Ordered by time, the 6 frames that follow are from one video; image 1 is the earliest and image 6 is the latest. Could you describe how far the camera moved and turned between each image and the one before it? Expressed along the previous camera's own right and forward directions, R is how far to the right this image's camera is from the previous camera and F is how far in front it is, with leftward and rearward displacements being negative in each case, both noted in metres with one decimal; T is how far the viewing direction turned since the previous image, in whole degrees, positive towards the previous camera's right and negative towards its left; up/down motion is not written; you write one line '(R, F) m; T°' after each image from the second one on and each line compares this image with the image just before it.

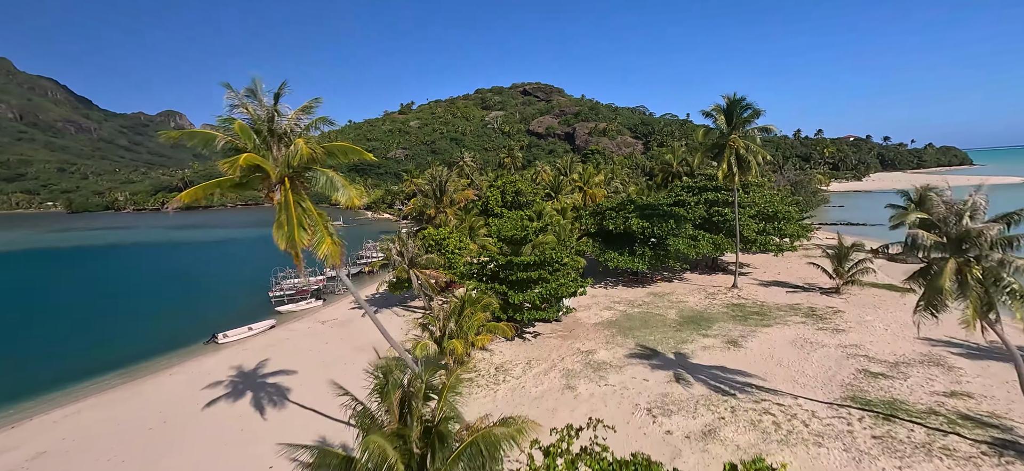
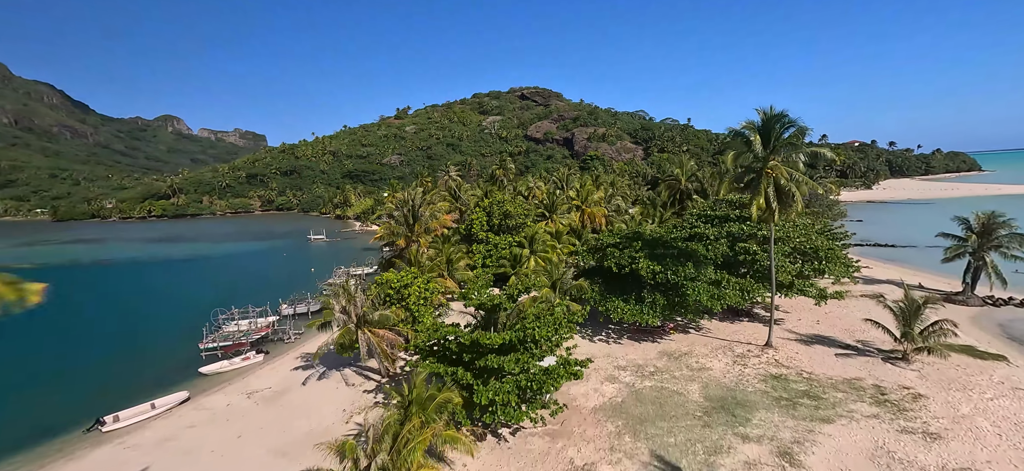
(+0.8, +4.2) m; 0°
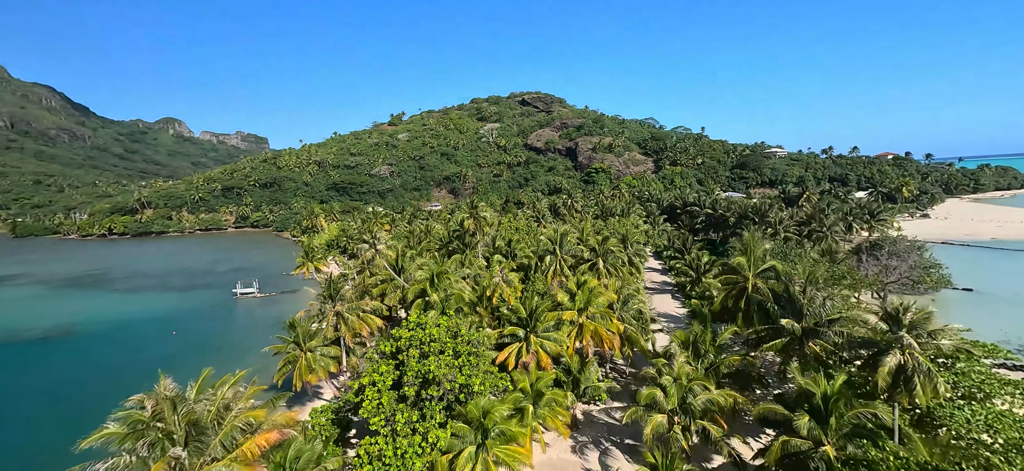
(+2.6, +14.5) m; -1°
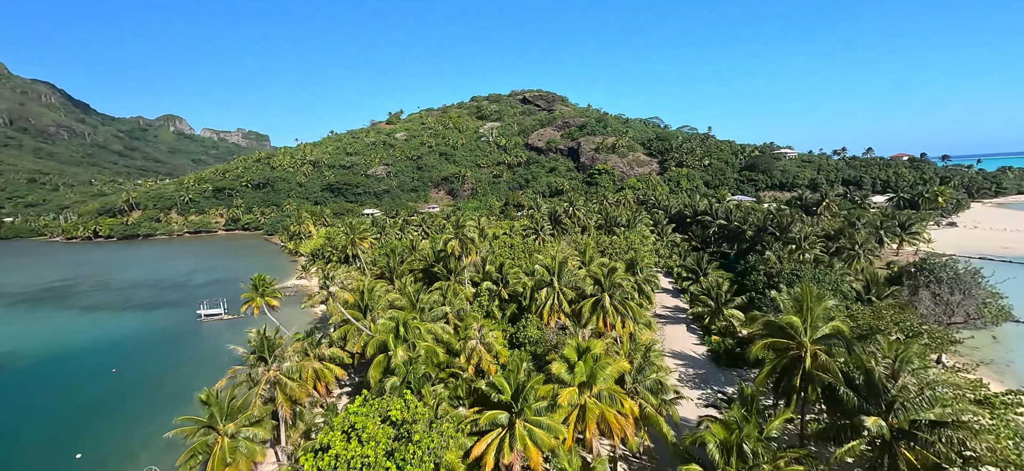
(+0.8, +5.2) m; 0°
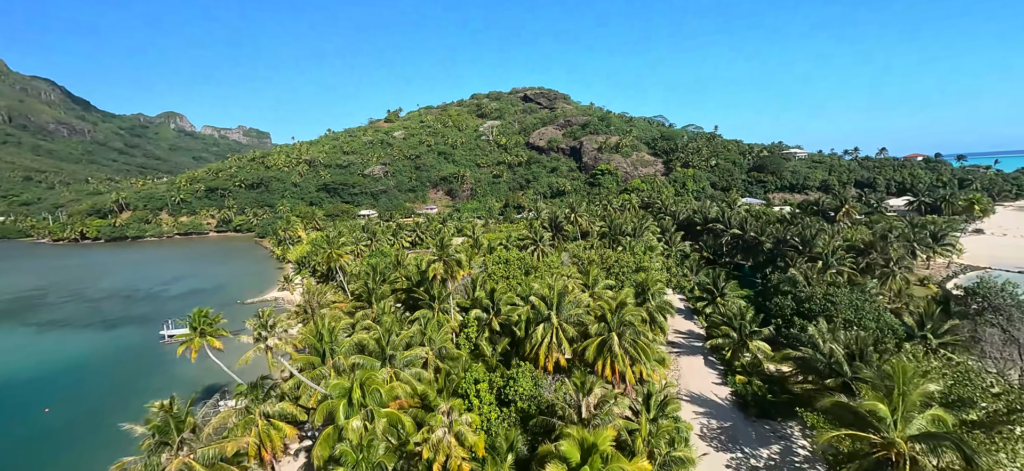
(+0.6, +4.4) m; 0°
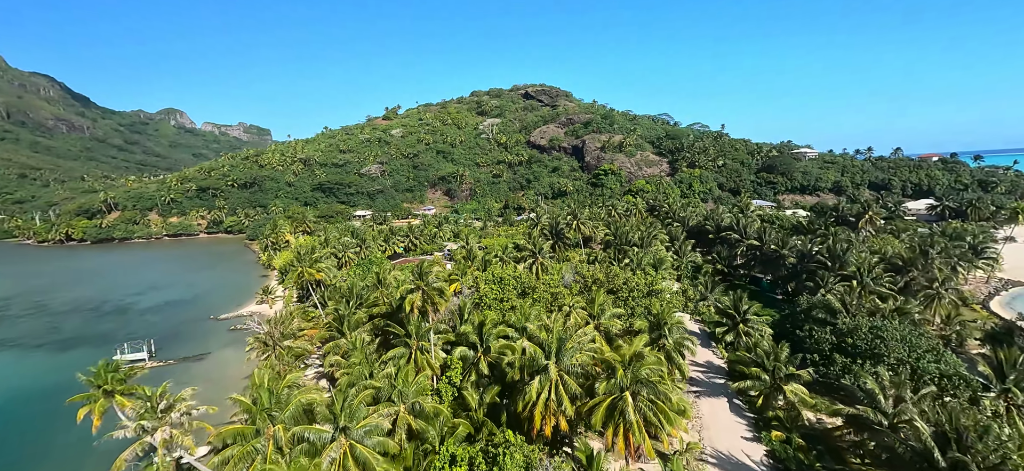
(+0.5, +4.6) m; 0°
